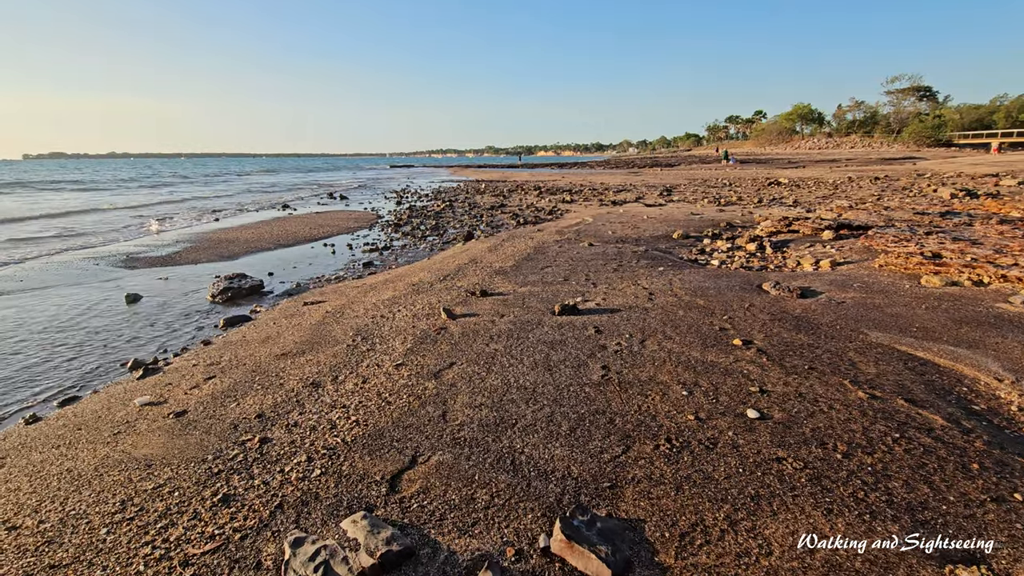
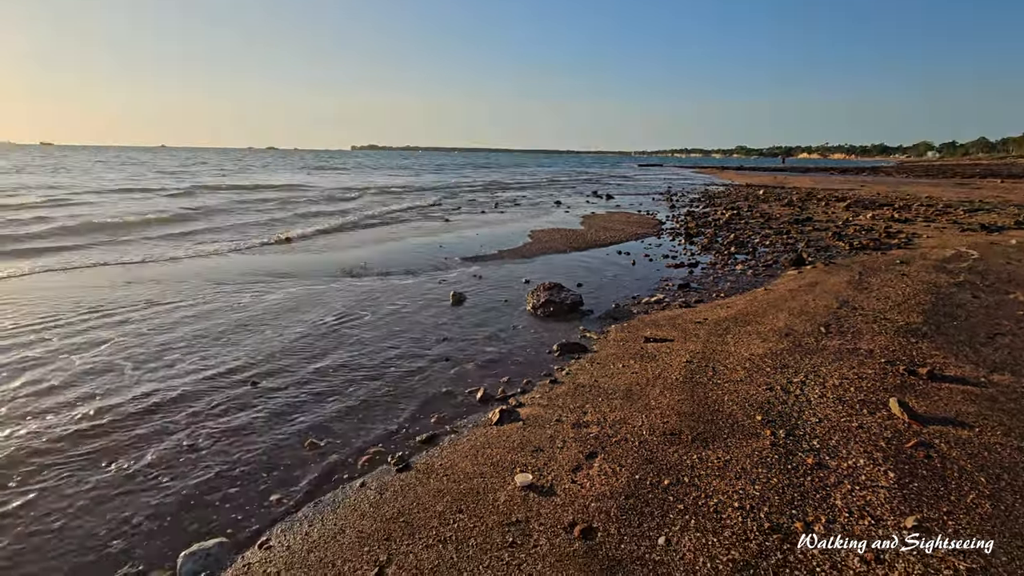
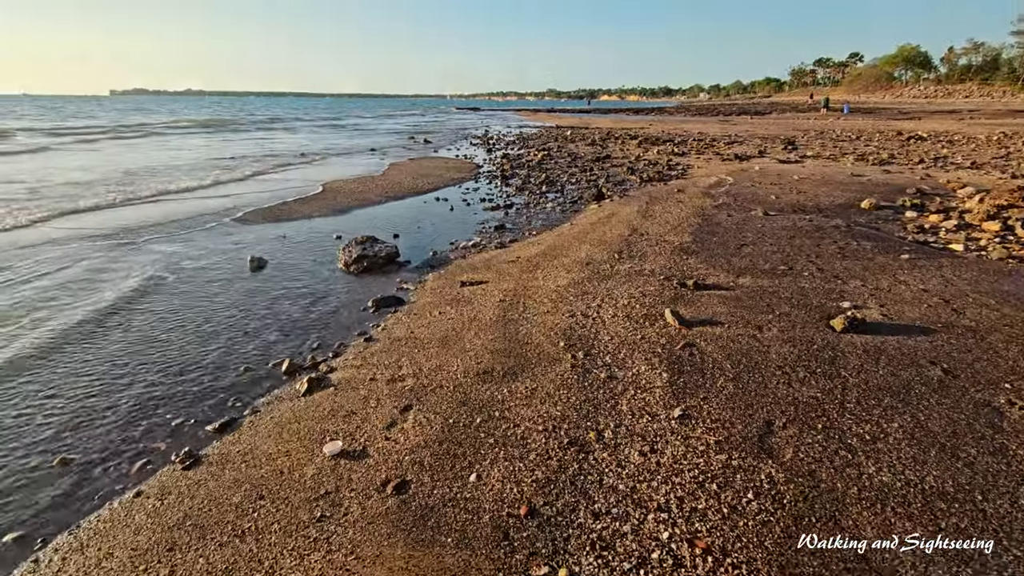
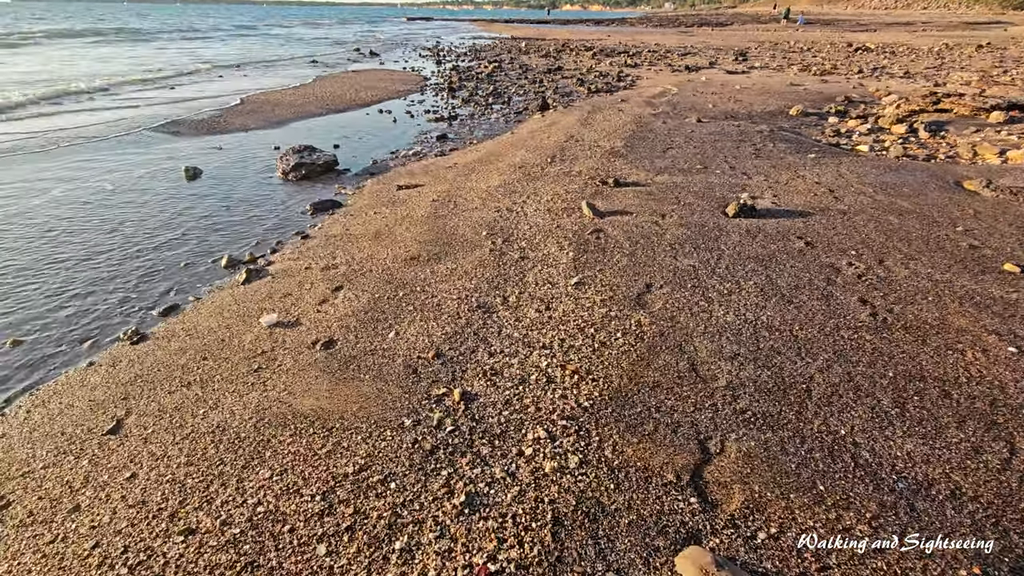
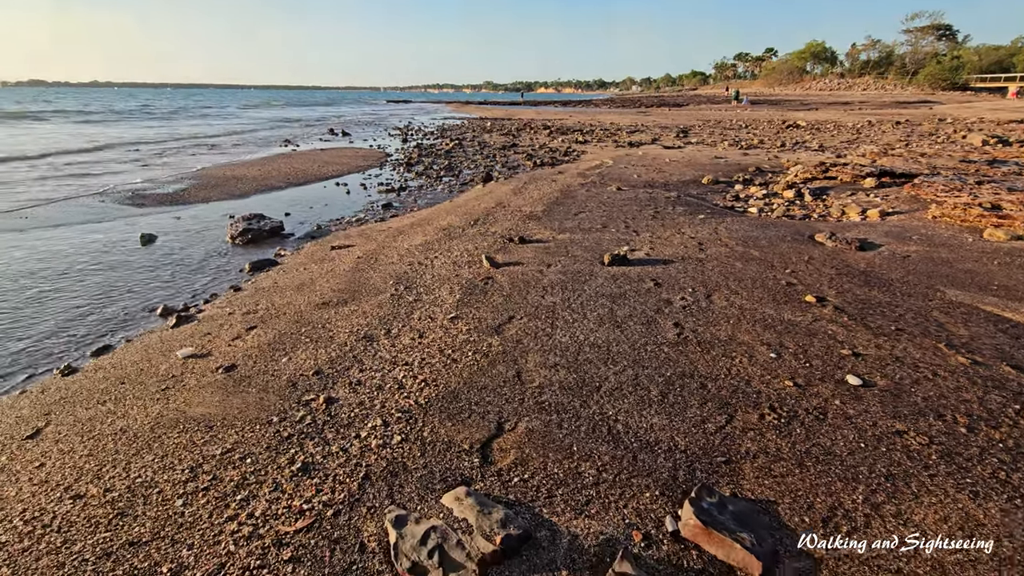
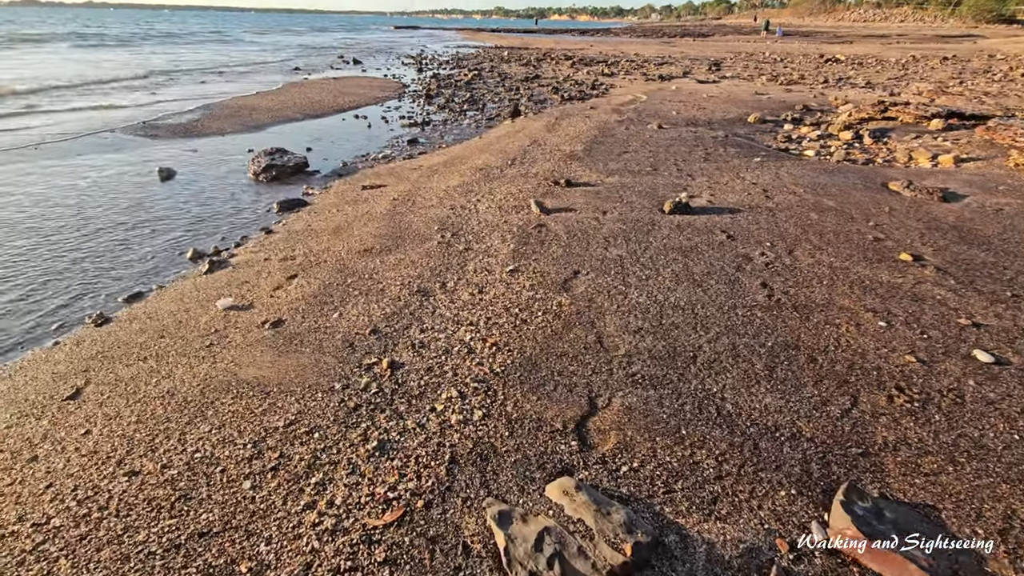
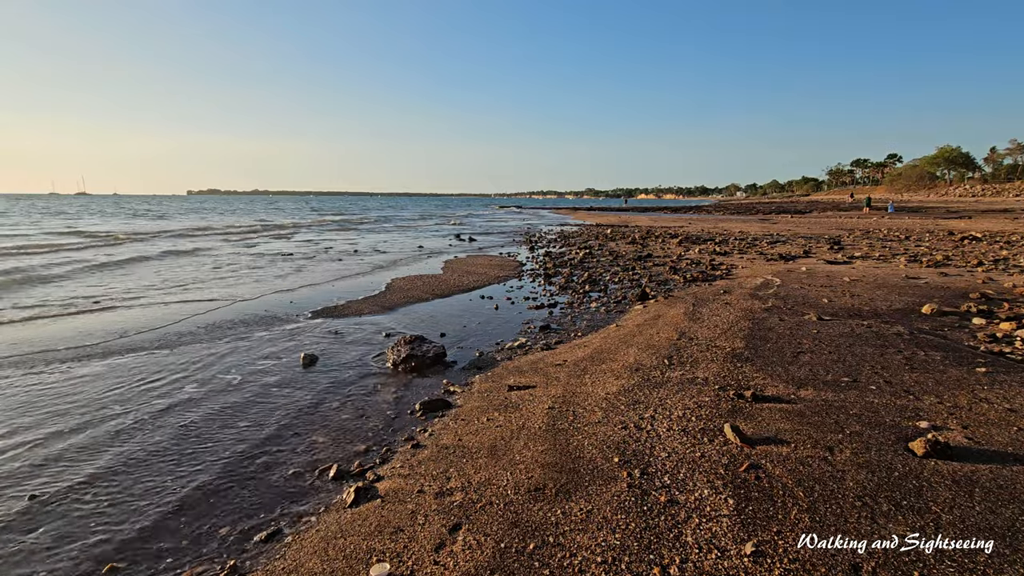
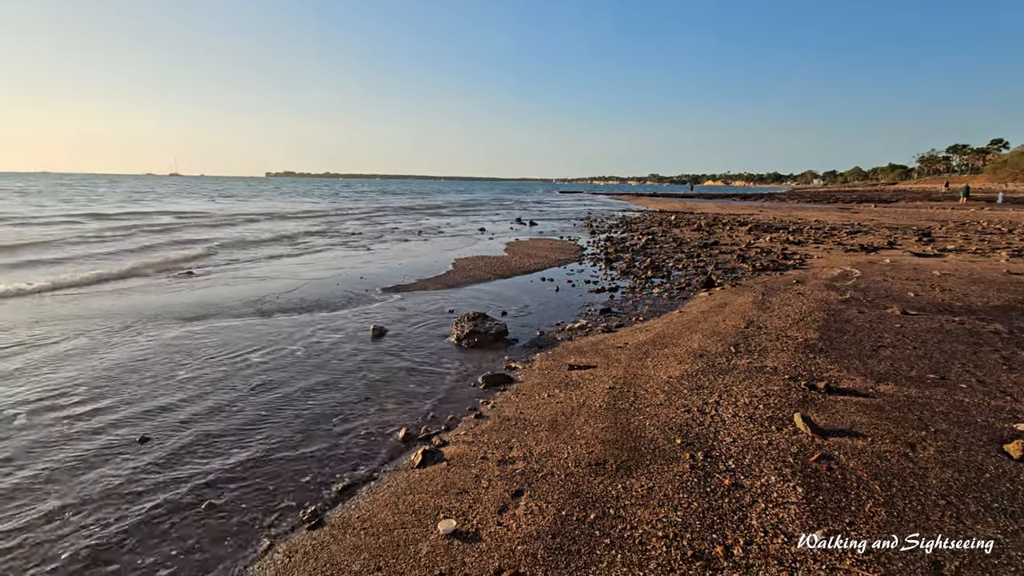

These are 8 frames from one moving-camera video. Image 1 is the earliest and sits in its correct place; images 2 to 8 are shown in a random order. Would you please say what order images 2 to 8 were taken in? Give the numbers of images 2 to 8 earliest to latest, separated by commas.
5, 6, 4, 3, 7, 8, 2
